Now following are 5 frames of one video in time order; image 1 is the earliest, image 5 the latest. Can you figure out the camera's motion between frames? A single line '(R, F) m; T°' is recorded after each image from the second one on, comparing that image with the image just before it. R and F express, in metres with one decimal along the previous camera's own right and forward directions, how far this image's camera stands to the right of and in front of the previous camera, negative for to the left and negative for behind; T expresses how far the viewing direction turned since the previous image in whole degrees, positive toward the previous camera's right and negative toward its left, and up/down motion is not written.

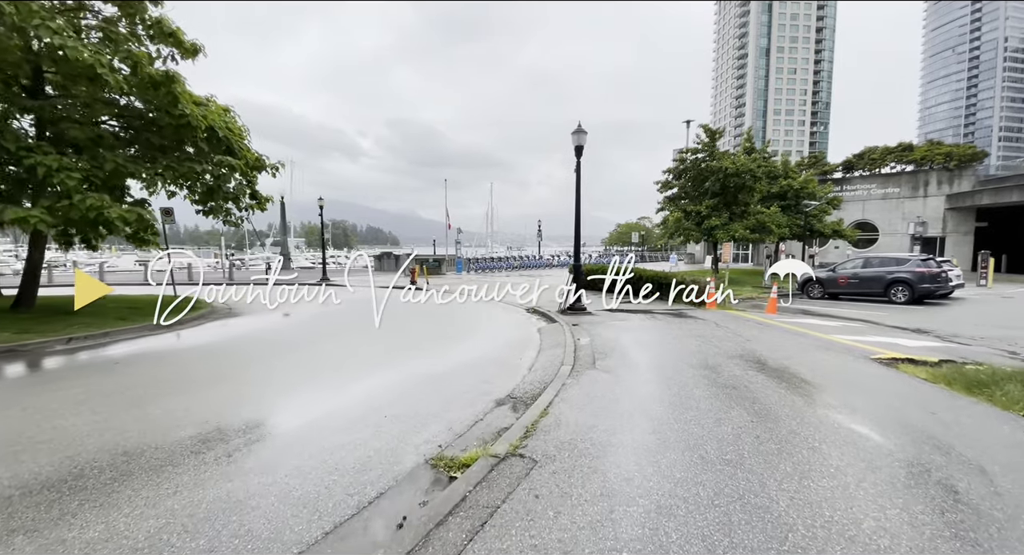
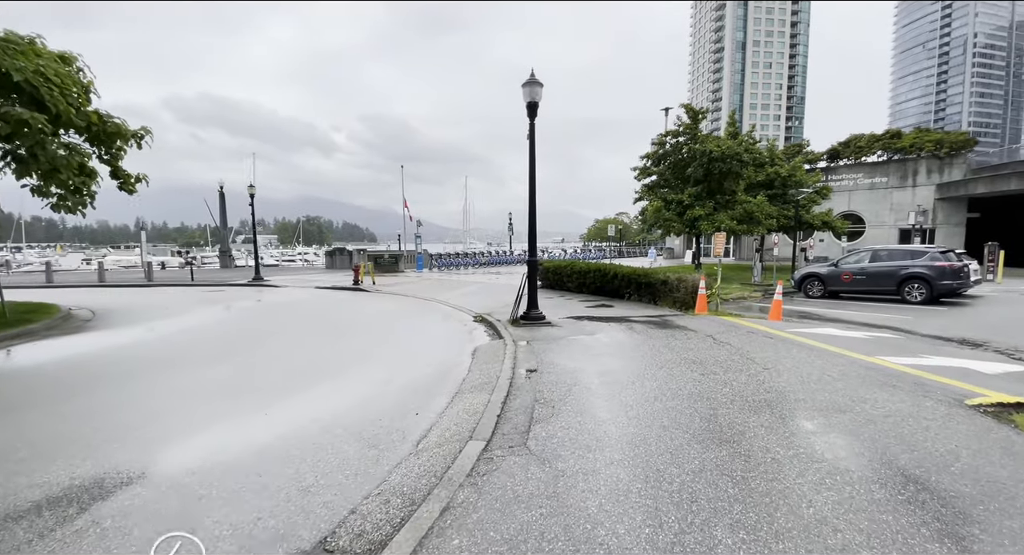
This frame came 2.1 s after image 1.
(+0.9, +2.7) m; +2°
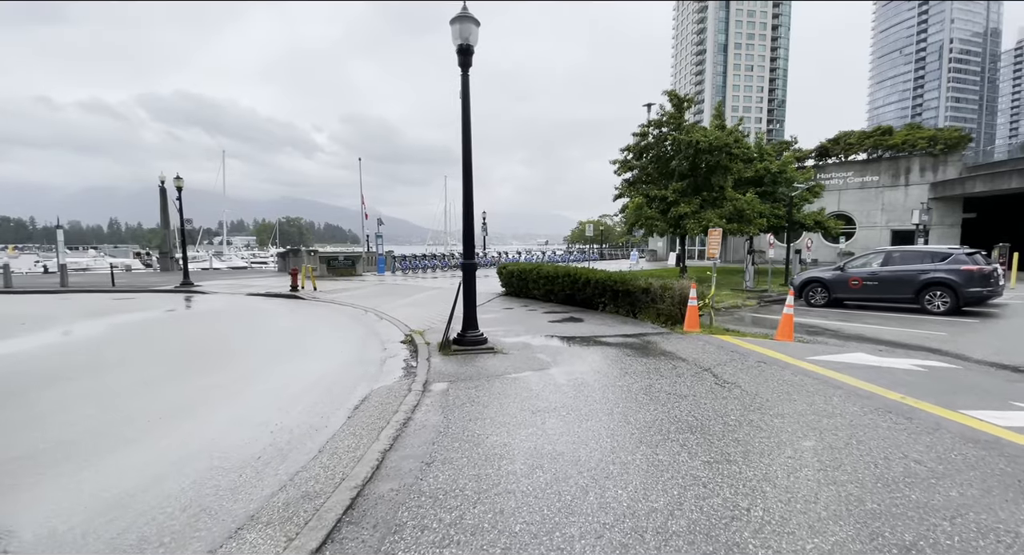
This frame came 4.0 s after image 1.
(+0.8, +2.3) m; +2°
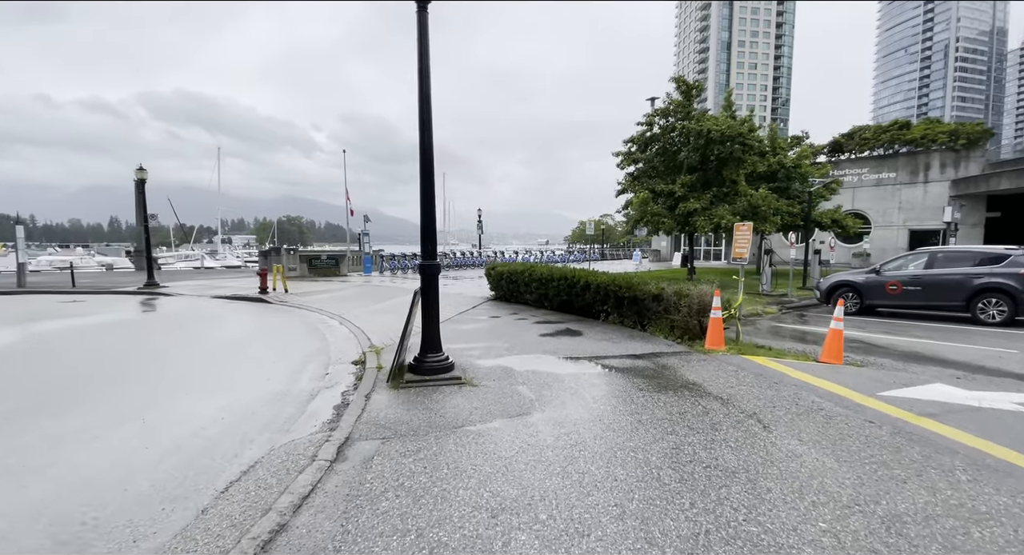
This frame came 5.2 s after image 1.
(+0.3, +1.6) m; 0°
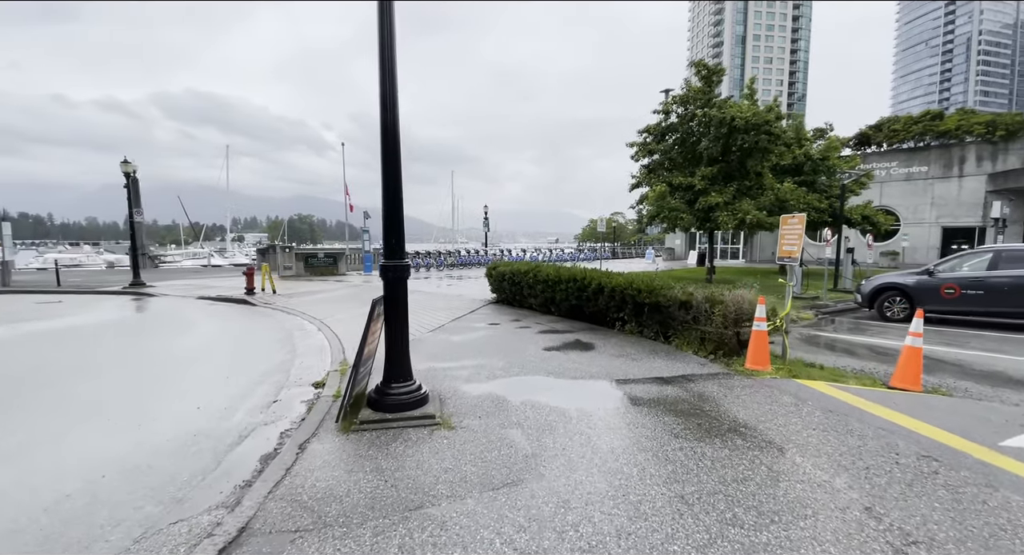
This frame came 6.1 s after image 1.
(+0.1, +1.2) m; -1°
